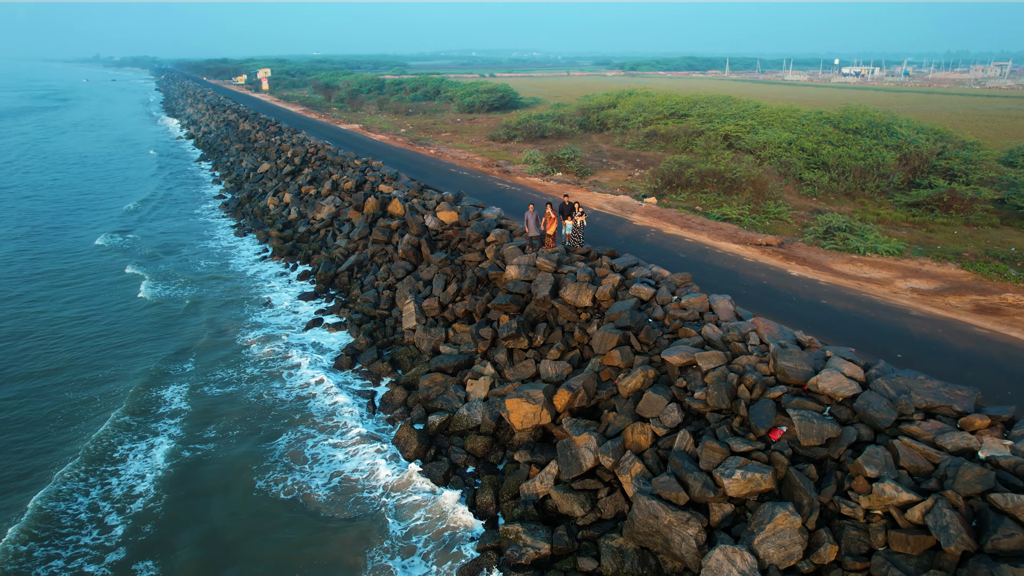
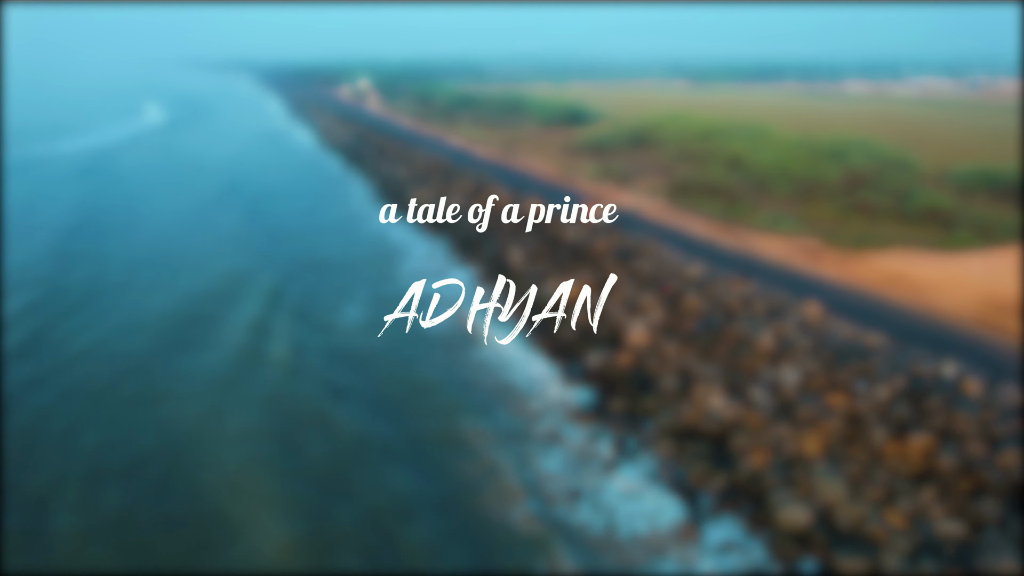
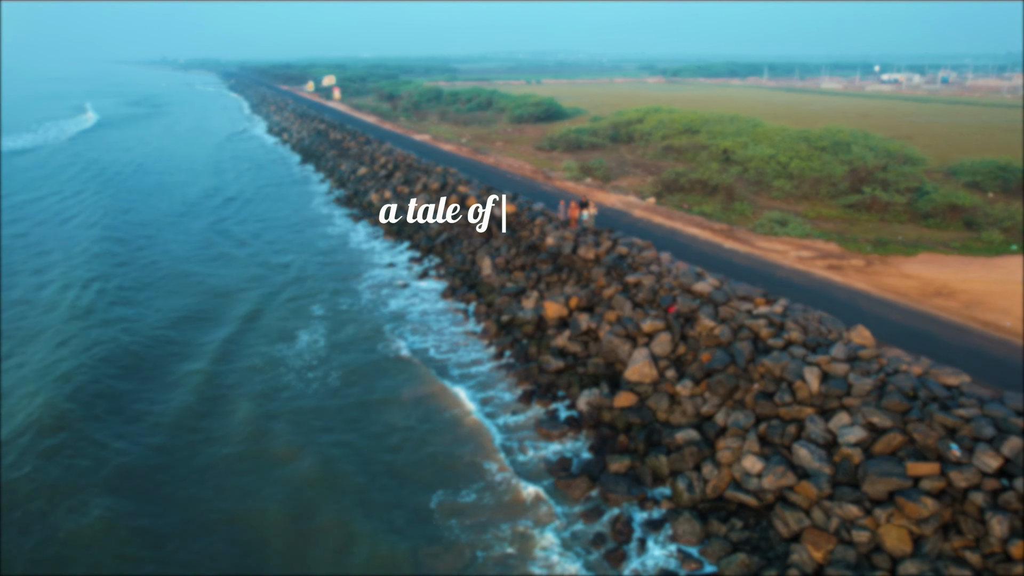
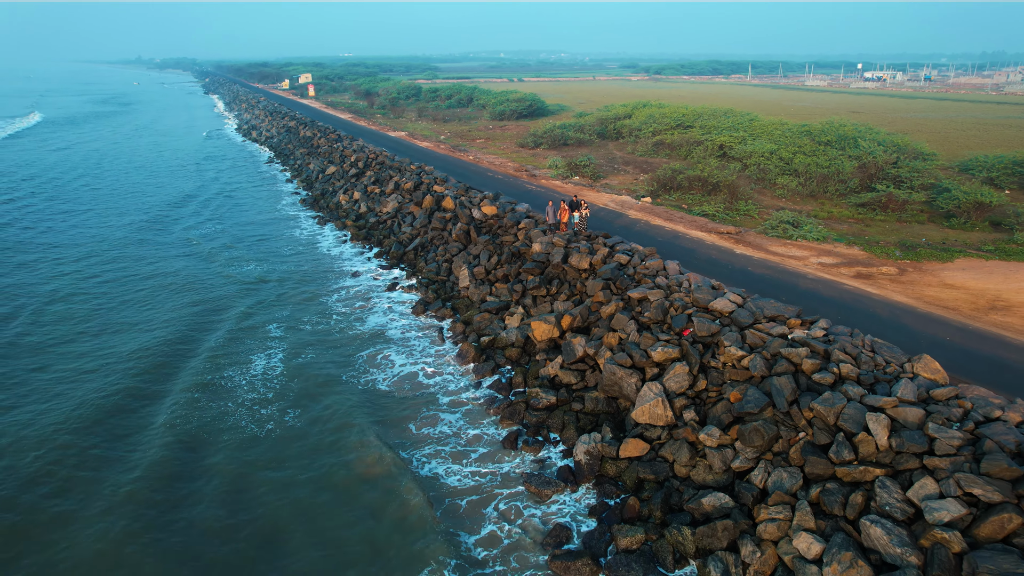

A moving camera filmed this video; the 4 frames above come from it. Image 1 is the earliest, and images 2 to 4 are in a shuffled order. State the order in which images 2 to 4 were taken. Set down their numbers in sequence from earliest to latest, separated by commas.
4, 3, 2
